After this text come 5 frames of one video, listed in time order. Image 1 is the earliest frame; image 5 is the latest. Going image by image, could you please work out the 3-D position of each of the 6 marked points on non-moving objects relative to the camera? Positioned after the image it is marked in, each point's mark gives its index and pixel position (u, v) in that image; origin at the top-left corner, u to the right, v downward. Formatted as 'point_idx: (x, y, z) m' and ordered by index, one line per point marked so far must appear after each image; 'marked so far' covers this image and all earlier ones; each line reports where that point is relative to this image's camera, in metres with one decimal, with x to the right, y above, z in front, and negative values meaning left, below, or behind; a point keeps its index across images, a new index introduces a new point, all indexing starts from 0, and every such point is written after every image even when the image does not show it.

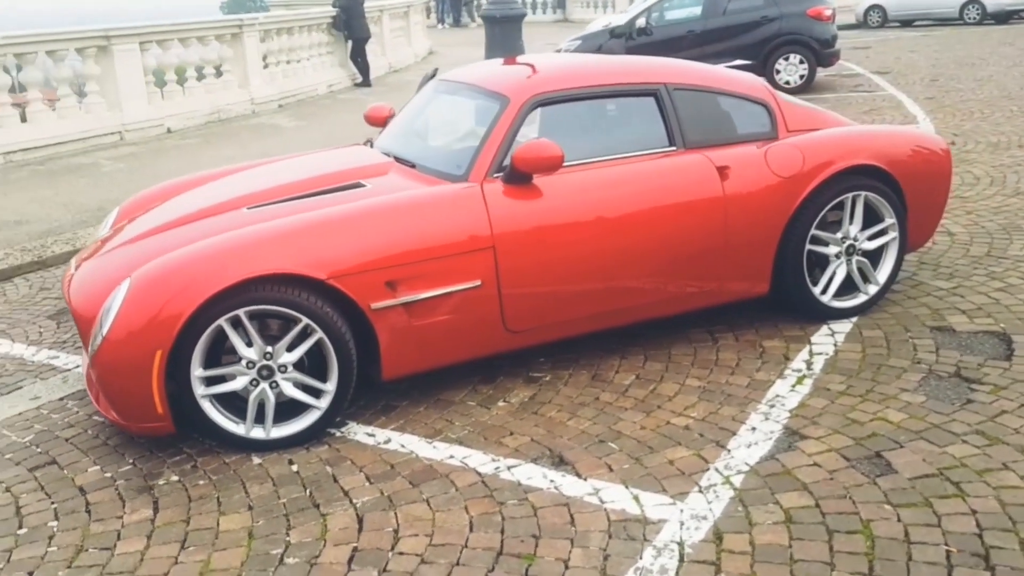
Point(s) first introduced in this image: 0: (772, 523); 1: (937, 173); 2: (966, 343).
0: (+0.9, -0.8, +3.0) m
1: (+2.4, +0.6, +5.2) m
2: (+2.3, -0.3, +4.5) m
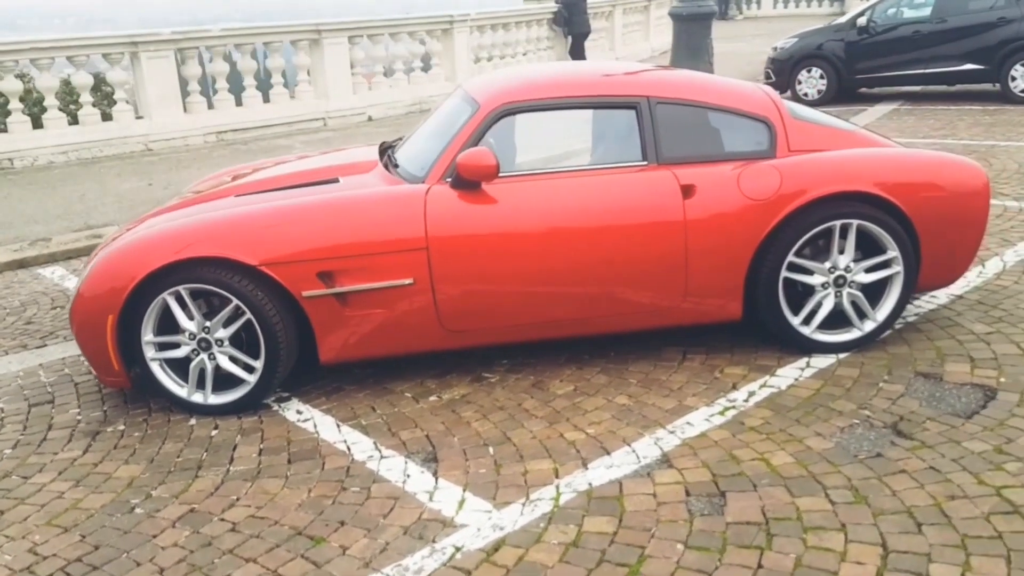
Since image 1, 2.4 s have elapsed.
0: (+0.1, -0.9, +3.1) m
1: (+2.3, +0.4, +4.7) m
2: (+2.0, -0.5, +4.2) m
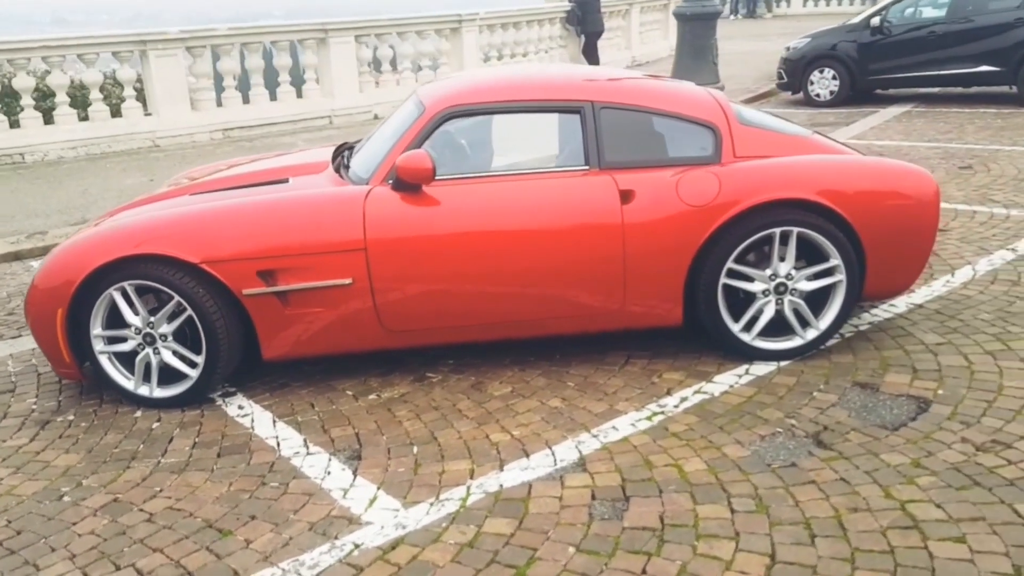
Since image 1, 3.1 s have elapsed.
0: (-0.2, -0.9, +3.2) m
1: (+2.0, +0.4, +4.7) m
2: (+1.6, -0.5, +4.2) m
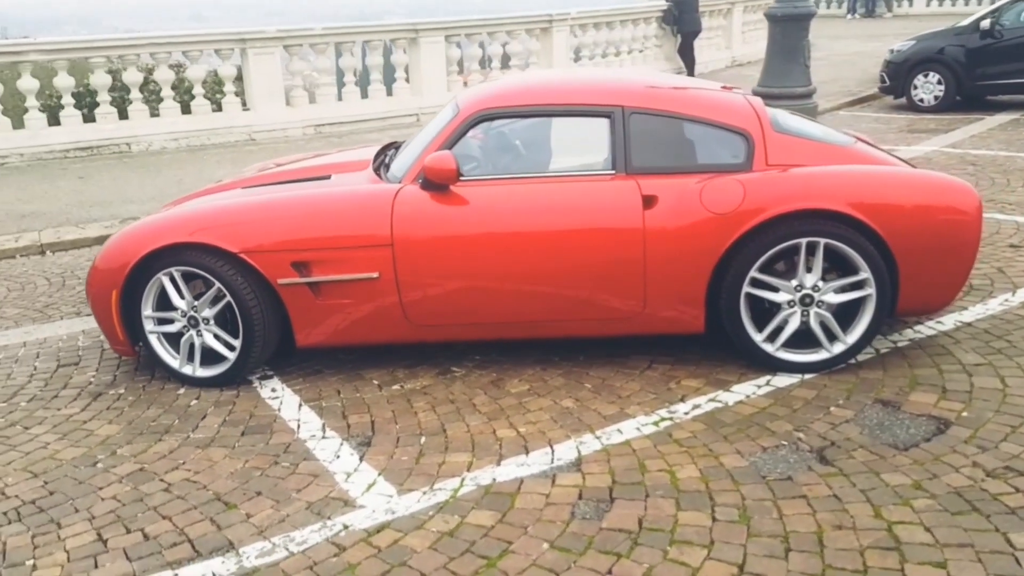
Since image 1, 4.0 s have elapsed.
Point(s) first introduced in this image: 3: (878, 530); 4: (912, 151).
0: (-0.3, -0.9, +3.3) m
1: (+2.2, +0.3, +4.5) m
2: (+1.7, -0.6, +4.1) m
3: (+1.3, -0.8, +3.2) m
4: (+5.2, +1.8, +11.8) m
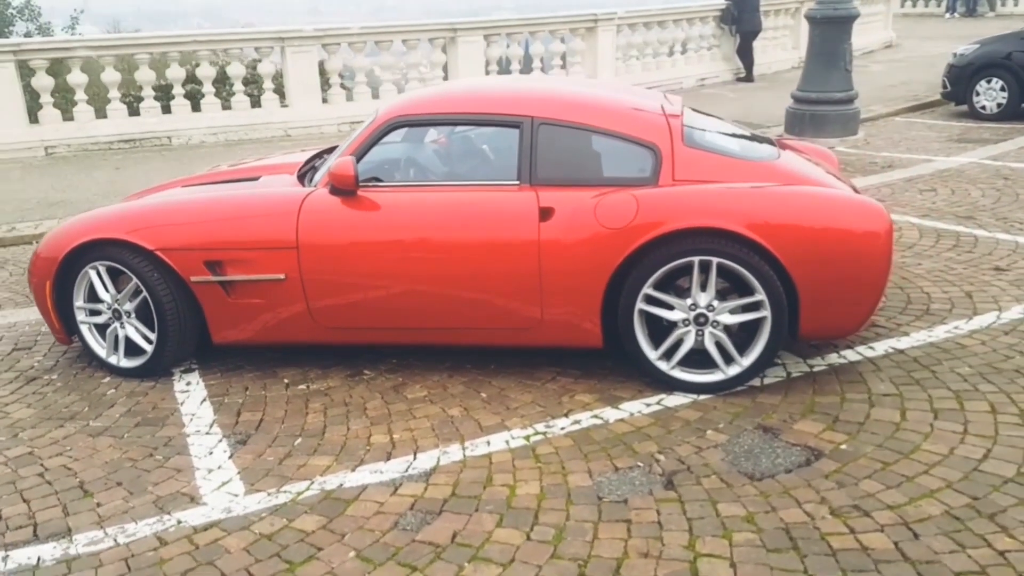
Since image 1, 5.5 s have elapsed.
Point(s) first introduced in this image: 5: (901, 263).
0: (-0.9, -0.9, +3.4) m
1: (+1.7, +0.2, +4.4) m
2: (+1.1, -0.7, +4.0) m
3: (+0.6, -0.9, +3.1) m
4: (+5.4, +1.6, +11.4) m
5: (+2.9, +0.2, +6.7) m
